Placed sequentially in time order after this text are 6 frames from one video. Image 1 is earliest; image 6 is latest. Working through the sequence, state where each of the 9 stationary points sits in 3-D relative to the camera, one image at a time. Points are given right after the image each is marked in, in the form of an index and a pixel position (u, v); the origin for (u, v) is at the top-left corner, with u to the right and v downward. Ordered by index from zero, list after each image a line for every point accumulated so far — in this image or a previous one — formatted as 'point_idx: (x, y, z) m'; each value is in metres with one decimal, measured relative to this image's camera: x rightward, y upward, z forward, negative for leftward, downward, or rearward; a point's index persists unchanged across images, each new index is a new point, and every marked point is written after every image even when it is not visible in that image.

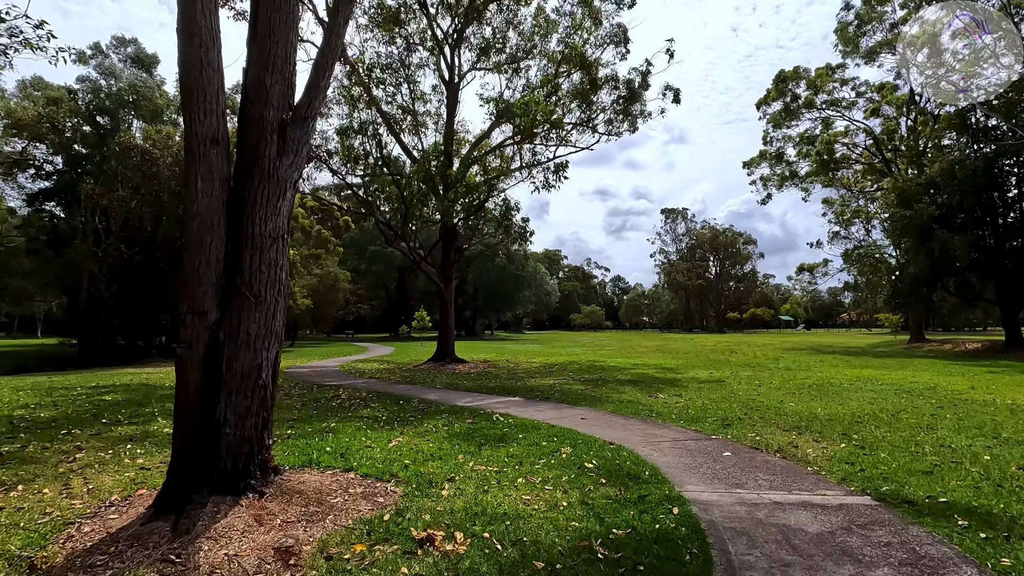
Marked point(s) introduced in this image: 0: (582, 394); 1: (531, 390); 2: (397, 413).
0: (+1.3, -1.9, +9.7) m
1: (+0.3, -1.9, +10.0) m
2: (-1.6, -1.8, +7.6) m
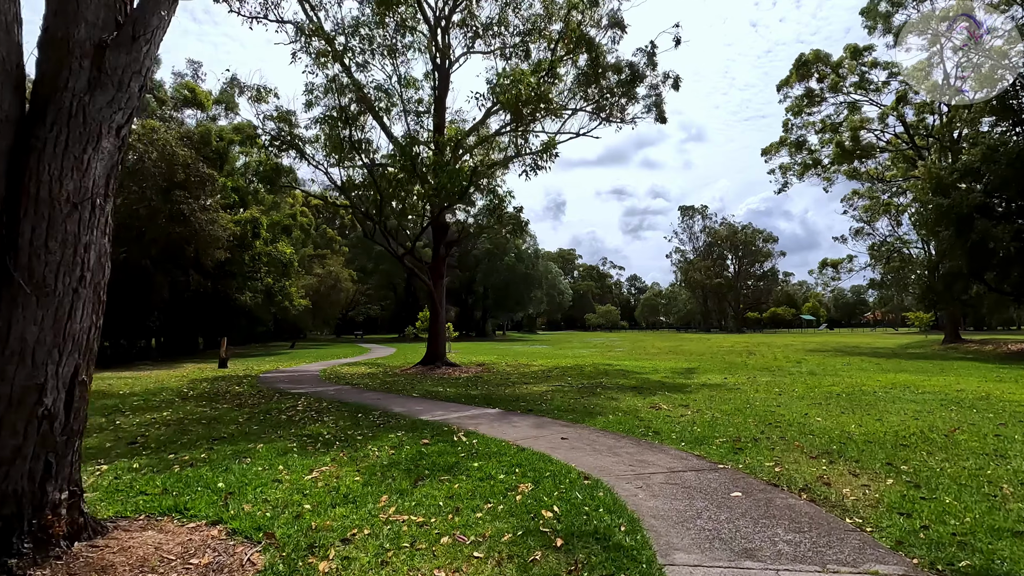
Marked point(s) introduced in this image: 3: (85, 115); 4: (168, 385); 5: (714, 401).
0: (+1.0, -1.8, +8.5) m
1: (+0.1, -1.8, +8.8) m
2: (-2.0, -1.7, +6.5) m
3: (-2.2, +0.9, +2.8) m
4: (-7.5, -2.1, +11.7) m
5: (+3.3, -1.9, +8.8) m
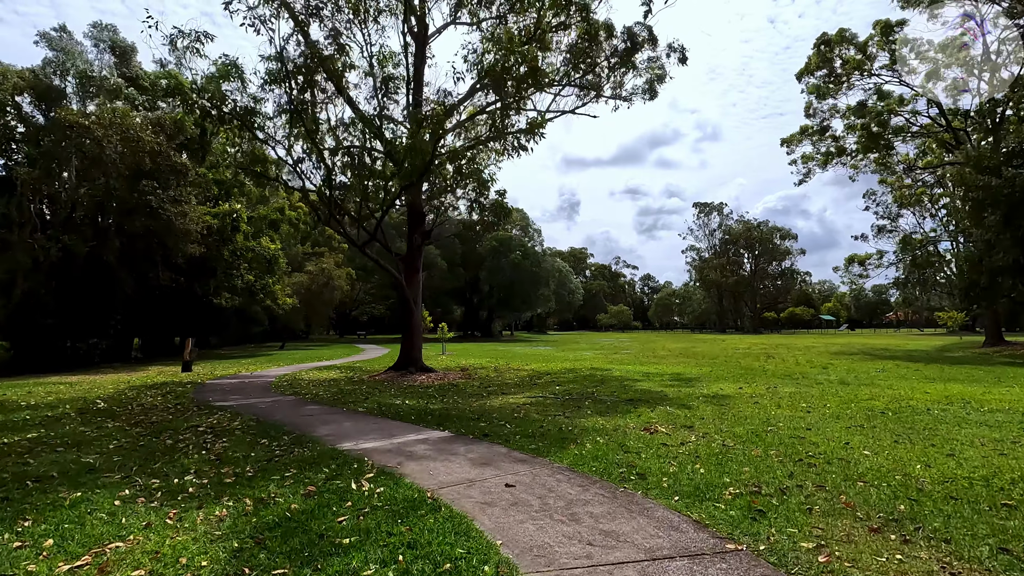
0: (+0.4, -1.7, +6.8) m
1: (-0.4, -1.7, +7.1) m
2: (-2.6, -1.6, +4.8) m
3: (-2.9, +1.0, +1.1) m
4: (-7.9, -2.0, +10.2) m
5: (+2.8, -1.8, +7.0) m
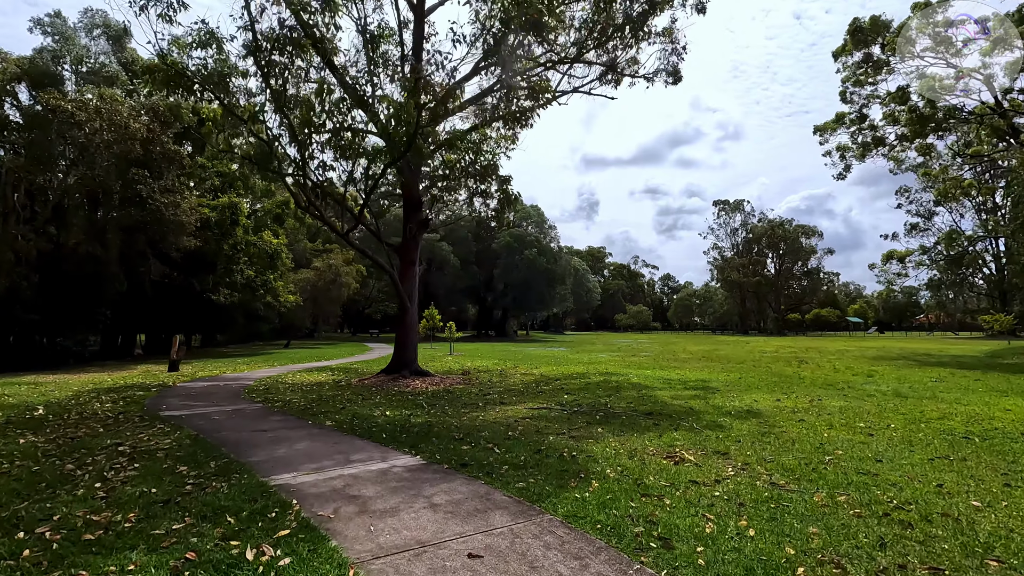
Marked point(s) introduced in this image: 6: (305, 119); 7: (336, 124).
0: (+0.3, -1.6, +5.5) m
1: (-0.5, -1.6, +5.8) m
2: (-2.7, -1.5, +3.7) m
3: (-3.1, +1.1, 0.0) m
4: (-7.9, -1.8, +9.2) m
5: (+2.7, -1.7, +5.7) m
6: (-4.0, +3.3, +10.2) m
7: (-3.4, +3.2, +10.3) m
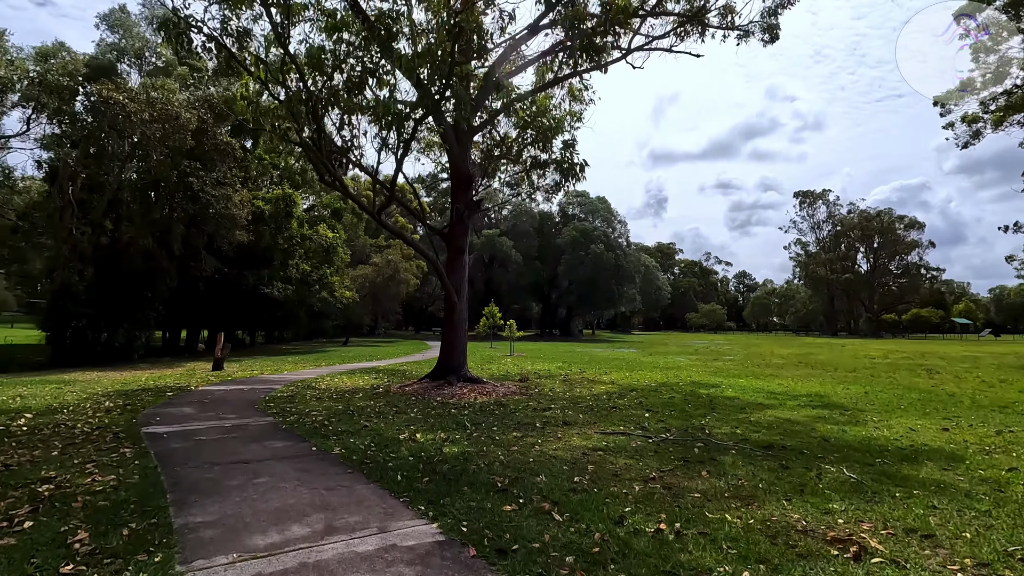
0: (+0.8, -1.5, +3.6) m
1: (0.0, -1.5, +4.0) m
2: (-2.5, -1.4, +2.1) m
3: (-3.3, +1.2, -1.5) m
4: (-6.9, -1.7, +8.3) m
5: (+3.2, -1.5, +3.5) m
6: (-2.9, +3.4, +8.8) m
7: (-2.3, +3.3, +8.8) m
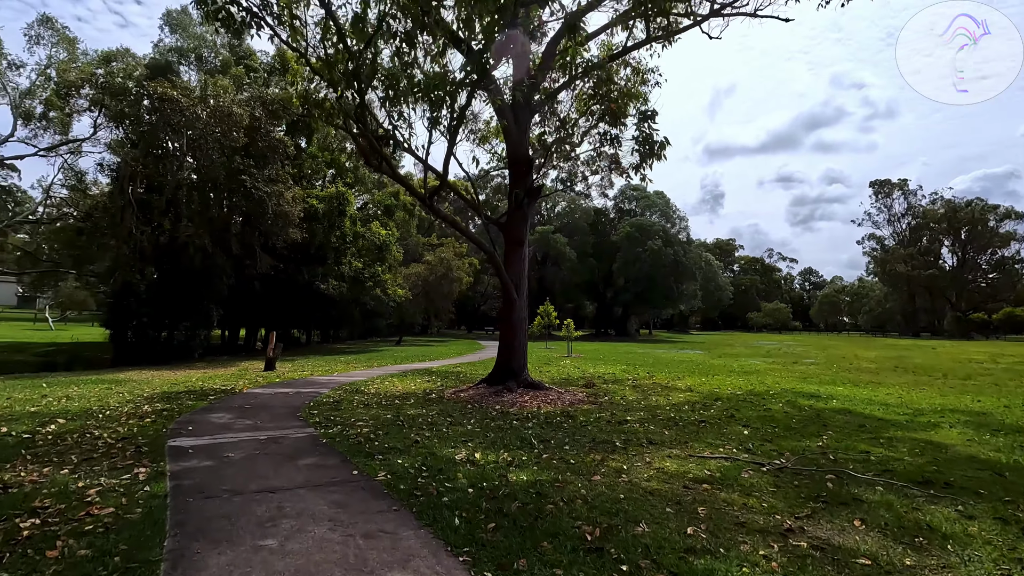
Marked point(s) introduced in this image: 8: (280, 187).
0: (+1.3, -1.4, +2.5) m
1: (+0.5, -1.4, +3.0) m
2: (-2.1, -1.3, +1.4) m
3: (-3.3, +1.3, -2.2) m
4: (-6.0, -1.6, +7.9) m
5: (+3.6, -1.5, +2.2) m
6: (-2.0, +3.5, +8.1) m
7: (-1.4, +3.4, +8.0) m
8: (-7.4, +3.3, +17.2) m
